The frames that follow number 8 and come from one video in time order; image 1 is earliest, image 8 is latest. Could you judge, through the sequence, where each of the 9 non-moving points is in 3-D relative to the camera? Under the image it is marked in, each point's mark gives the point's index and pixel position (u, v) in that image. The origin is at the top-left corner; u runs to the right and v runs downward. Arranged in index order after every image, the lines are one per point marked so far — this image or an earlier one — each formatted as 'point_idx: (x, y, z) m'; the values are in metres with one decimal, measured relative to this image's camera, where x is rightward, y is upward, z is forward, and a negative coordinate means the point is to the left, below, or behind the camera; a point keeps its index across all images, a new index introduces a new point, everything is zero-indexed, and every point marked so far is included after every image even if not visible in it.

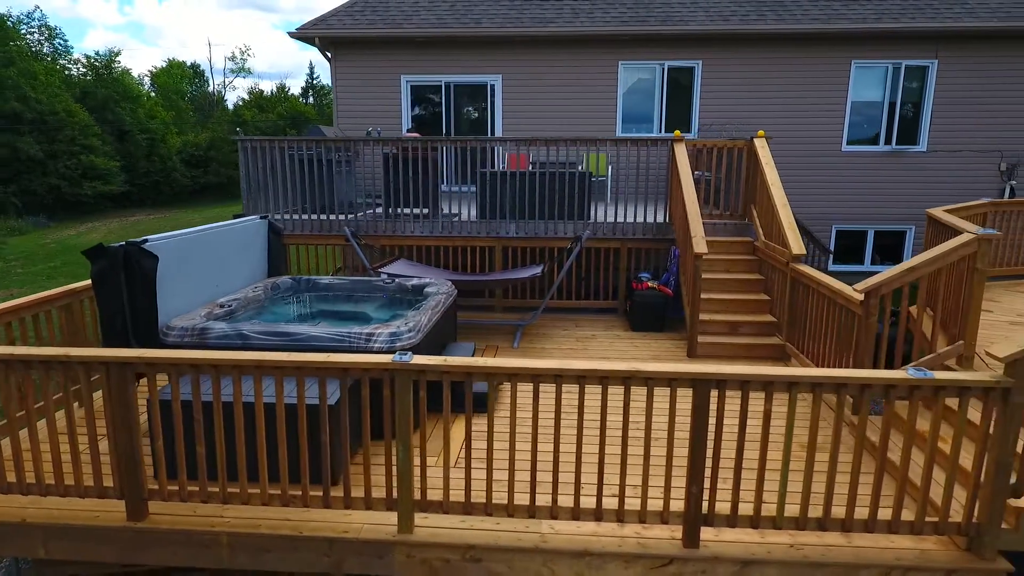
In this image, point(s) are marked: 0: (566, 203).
0: (+0.6, +1.0, +7.1) m
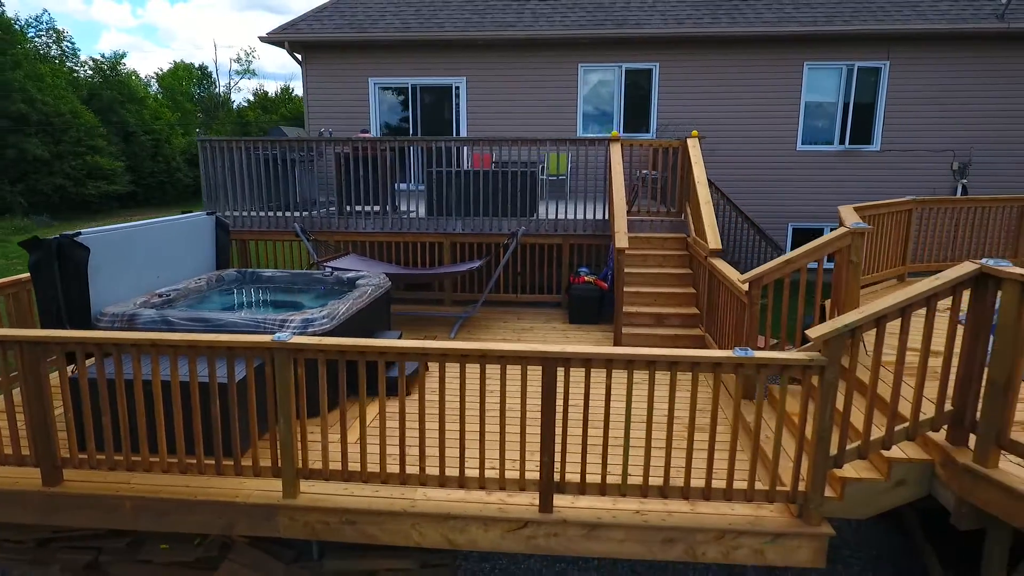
0: (0.0, +1.1, +7.4) m
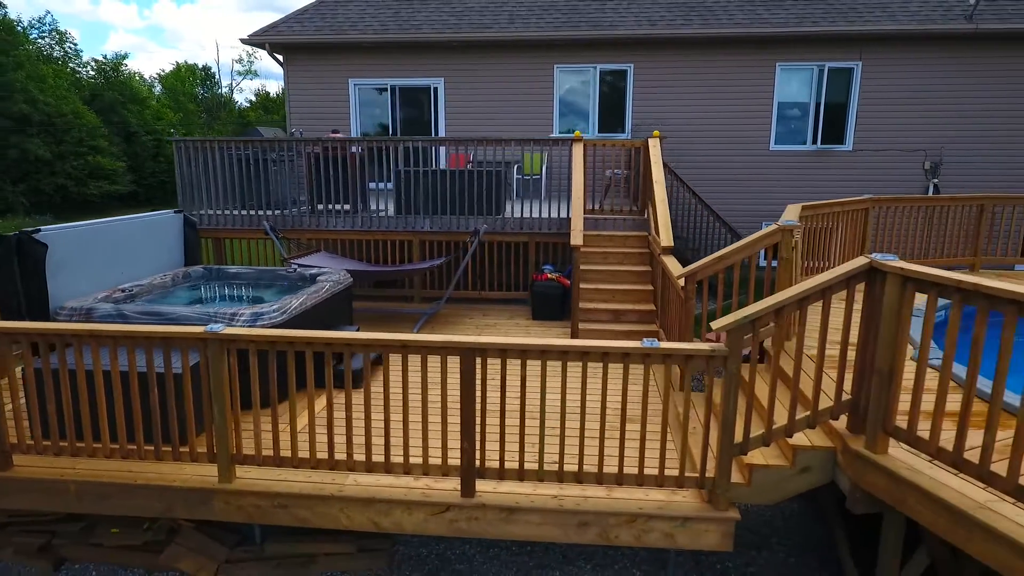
0: (-0.4, +1.1, +7.6) m
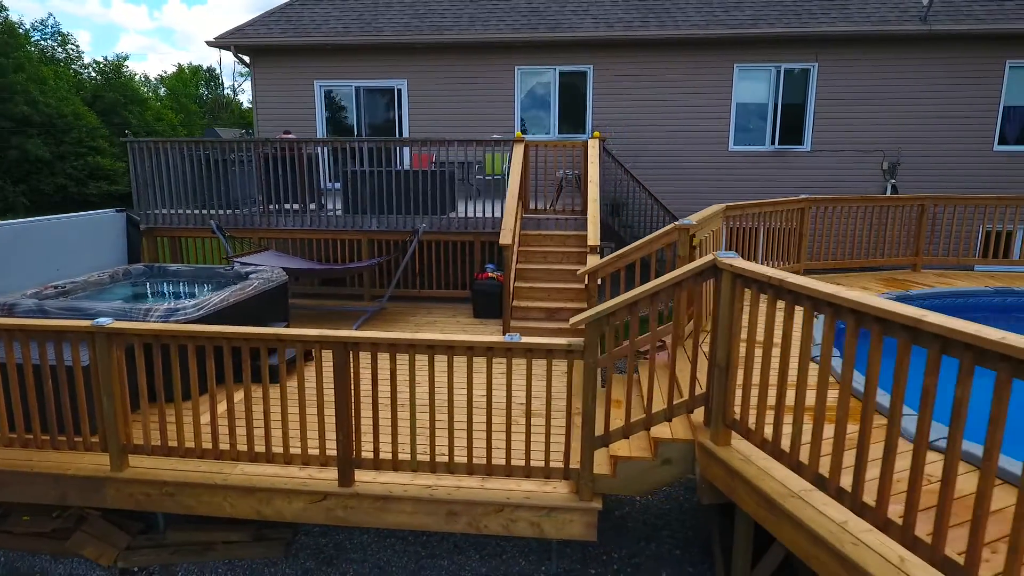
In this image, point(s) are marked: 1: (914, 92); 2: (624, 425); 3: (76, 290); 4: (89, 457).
0: (-1.1, +1.1, +7.7) m
1: (+6.2, +3.0, +9.5) m
2: (+0.6, -0.8, +3.4) m
3: (-4.0, 0.0, +5.7) m
4: (-2.7, -1.1, +4.0) m
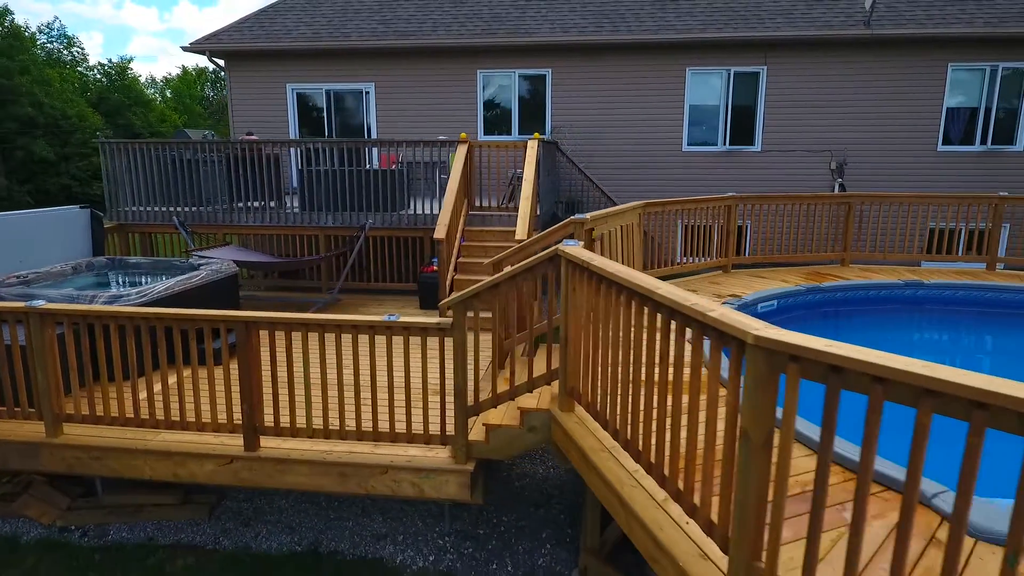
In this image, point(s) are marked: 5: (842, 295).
0: (-1.8, +1.2, +8.1) m
1: (+5.6, +3.1, +9.9) m
2: (-0.1, -0.7, +3.9) m
3: (-4.7, +0.1, +6.2) m
4: (-3.5, -1.0, +4.4) m
5: (+3.7, -0.1, +7.0) m
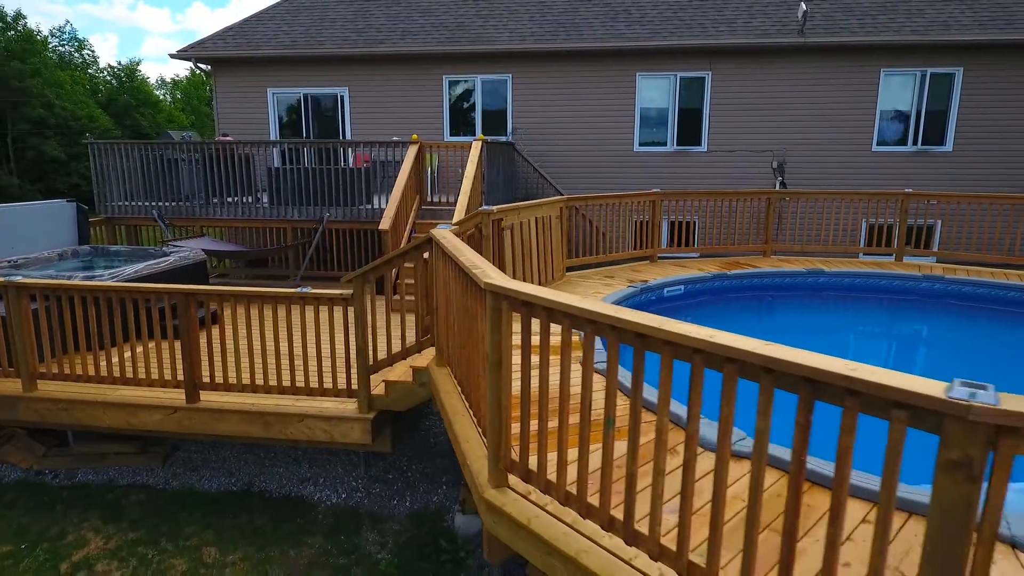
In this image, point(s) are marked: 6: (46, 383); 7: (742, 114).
0: (-2.5, +1.4, +8.9) m
1: (+4.9, +3.3, +10.5) m
2: (-0.9, -0.5, +4.6) m
3: (-5.5, +0.3, +7.0) m
4: (-4.3, -0.8, +5.2) m
5: (+2.9, +0.1, +7.7) m
6: (-3.9, -0.8, +5.1) m
7: (+4.0, +3.0, +10.7) m
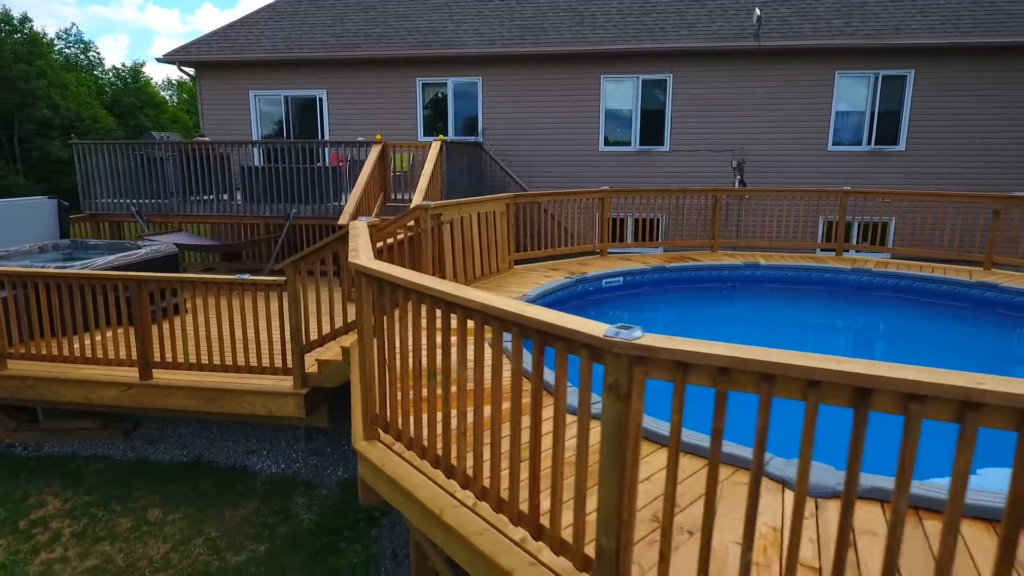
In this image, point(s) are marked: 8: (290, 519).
0: (-3.1, +1.5, +9.4) m
1: (+4.3, +3.4, +10.9) m
2: (-1.6, -0.4, +5.0) m
3: (-6.1, +0.4, +7.5) m
4: (-4.9, -0.7, +5.7) m
5: (+2.3, +0.2, +8.1) m
6: (-4.5, -0.7, +5.6) m
7: (+3.4, +3.1, +11.1) m
8: (-1.7, -1.7, +4.6) m
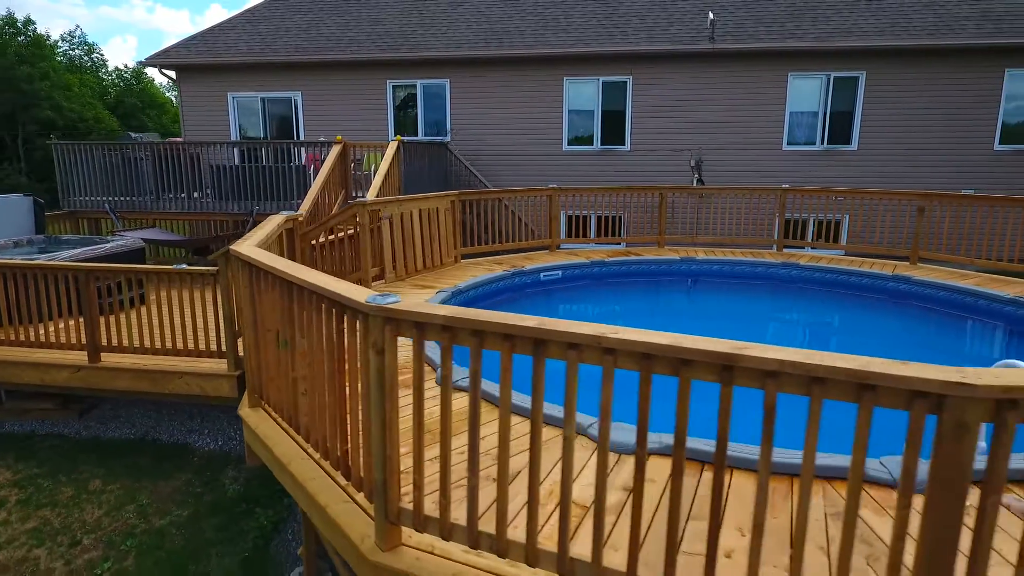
0: (-3.8, +1.6, +9.8) m
1: (+3.7, +3.4, +11.2) m
2: (-2.3, -0.3, +5.5) m
3: (-6.8, +0.5, +7.9) m
4: (-5.6, -0.6, +6.2) m
5: (+1.6, +0.3, +8.4) m
6: (-5.3, -0.6, +6.1) m
7: (+2.8, +3.2, +11.5) m
8: (-2.4, -1.6, +5.0) m
